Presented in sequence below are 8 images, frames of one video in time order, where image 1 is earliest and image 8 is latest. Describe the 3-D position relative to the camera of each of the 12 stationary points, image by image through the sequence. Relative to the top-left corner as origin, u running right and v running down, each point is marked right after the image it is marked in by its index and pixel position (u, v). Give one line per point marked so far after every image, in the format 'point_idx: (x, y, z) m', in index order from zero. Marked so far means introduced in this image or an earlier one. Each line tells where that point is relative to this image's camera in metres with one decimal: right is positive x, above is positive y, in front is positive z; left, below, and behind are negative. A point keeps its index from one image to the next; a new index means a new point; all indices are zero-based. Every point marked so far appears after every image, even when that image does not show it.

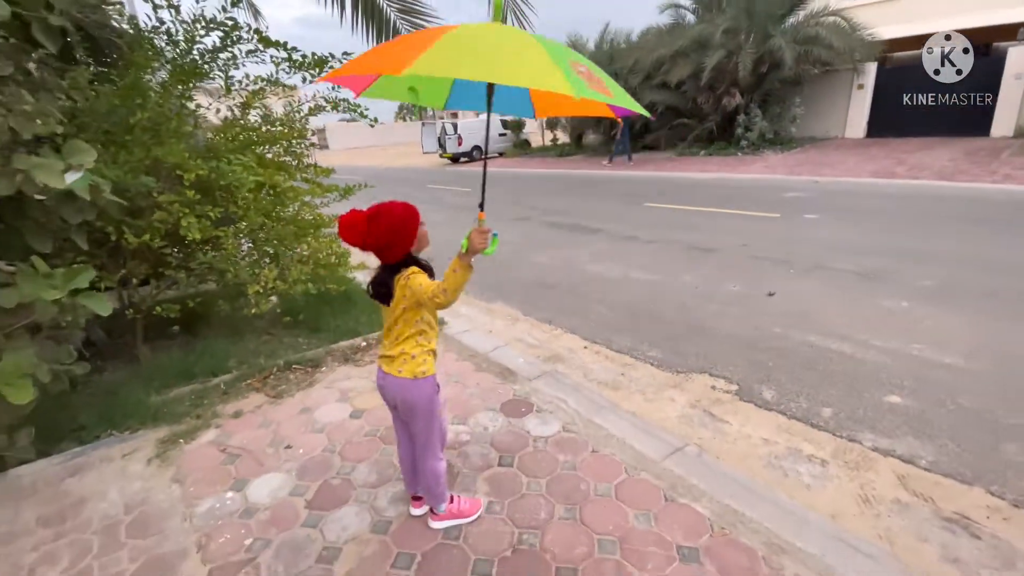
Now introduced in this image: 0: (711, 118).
0: (+7.0, +6.0, +16.7) m
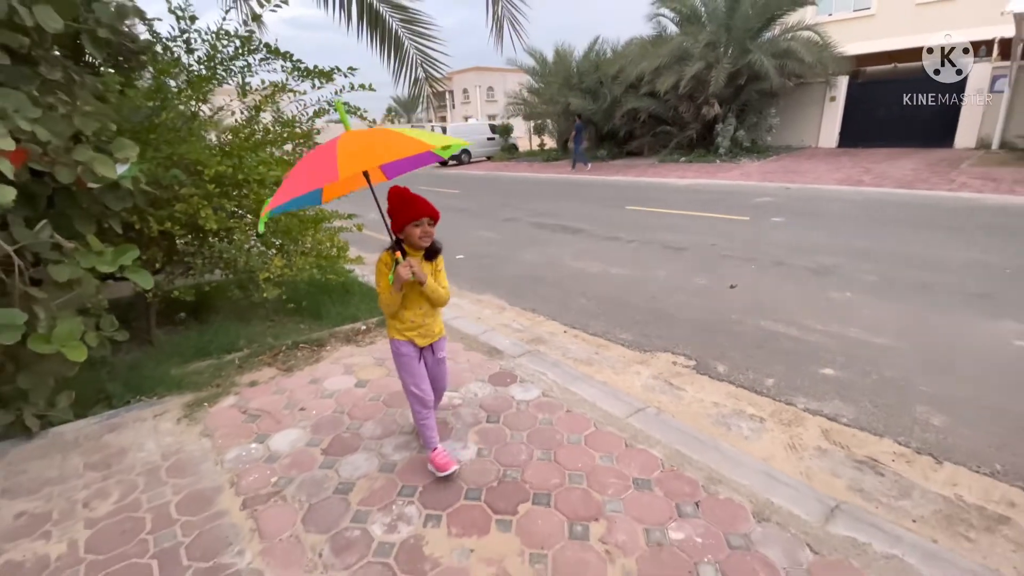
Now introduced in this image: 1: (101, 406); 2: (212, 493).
0: (+6.6, +5.9, +17.4) m
1: (-2.7, -0.8, +3.1) m
2: (-1.5, -1.0, +2.4) m
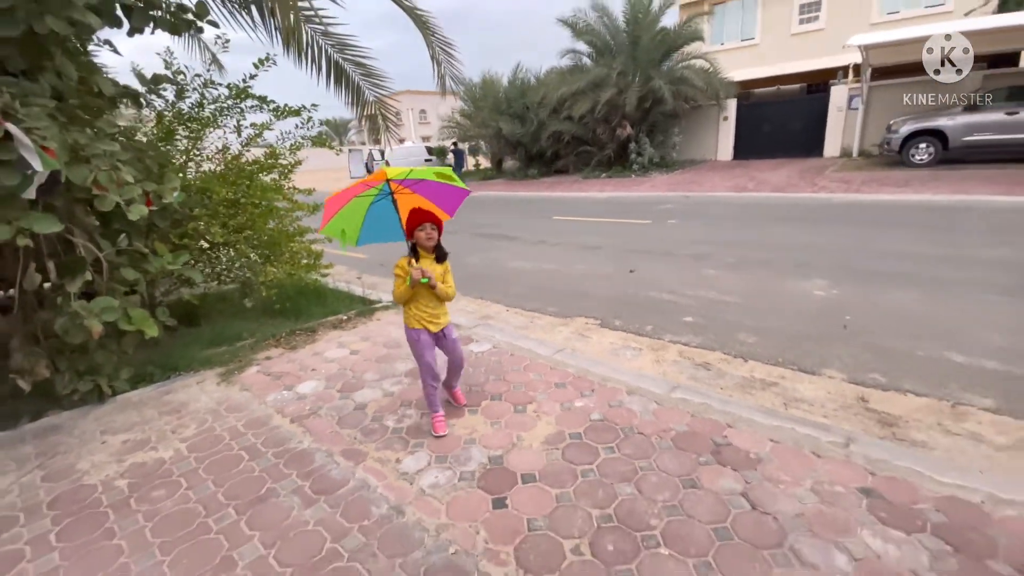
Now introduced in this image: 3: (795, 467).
0: (+4.0, +5.8, +19.5) m
1: (-3.0, -0.8, +4.0) m
2: (-1.8, -0.9, +3.4) m
3: (+1.6, -1.0, +2.7) m
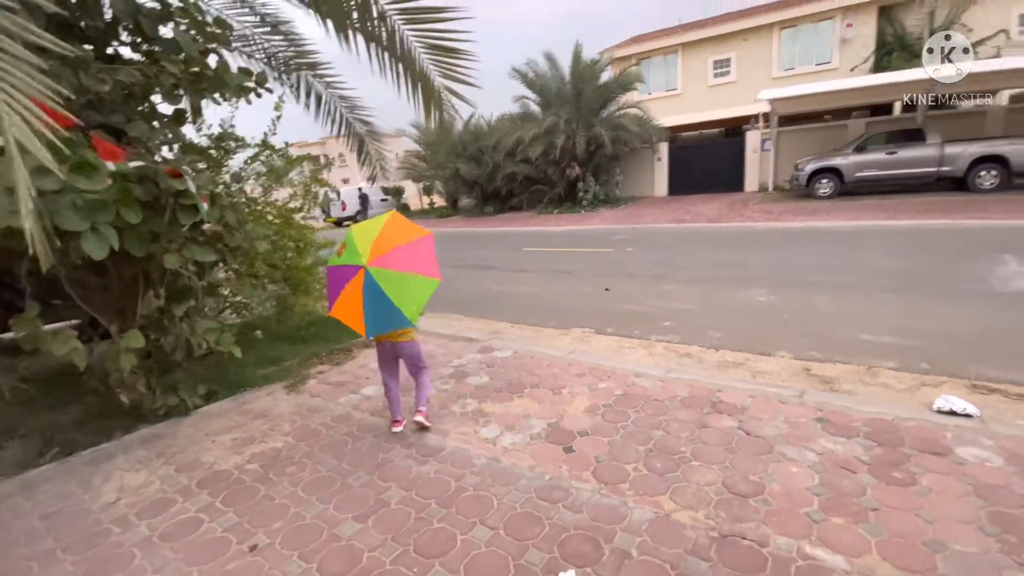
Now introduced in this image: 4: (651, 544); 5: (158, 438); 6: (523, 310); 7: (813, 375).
0: (+2.1, +4.6, +21.2) m
1: (-2.7, -1.0, +4.5) m
2: (-1.4, -1.1, +4.1) m
3: (+2.0, -0.9, +3.8) m
4: (+0.7, -1.3, +2.4) m
5: (-2.8, -1.2, +3.8) m
6: (+0.2, -0.3, +7.2) m
7: (+2.8, -0.8, +4.5) m
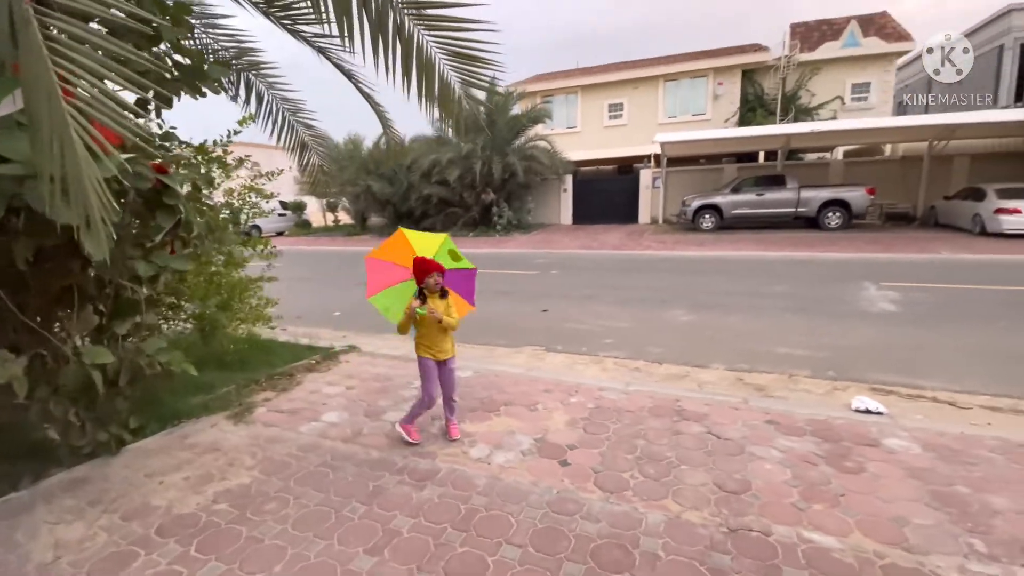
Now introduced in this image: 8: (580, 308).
0: (-1.8, +3.6, +21.5) m
1: (-2.9, -1.1, +3.8) m
2: (-1.6, -1.2, +3.7) m
3: (+1.9, -1.1, +4.2) m
4: (+0.9, -1.4, +2.6) m
5: (-2.8, -1.3, +3.1) m
6: (-0.7, -0.6, +7.2) m
7: (+2.5, -1.0, +5.0) m
8: (+1.2, -0.3, +8.2) m
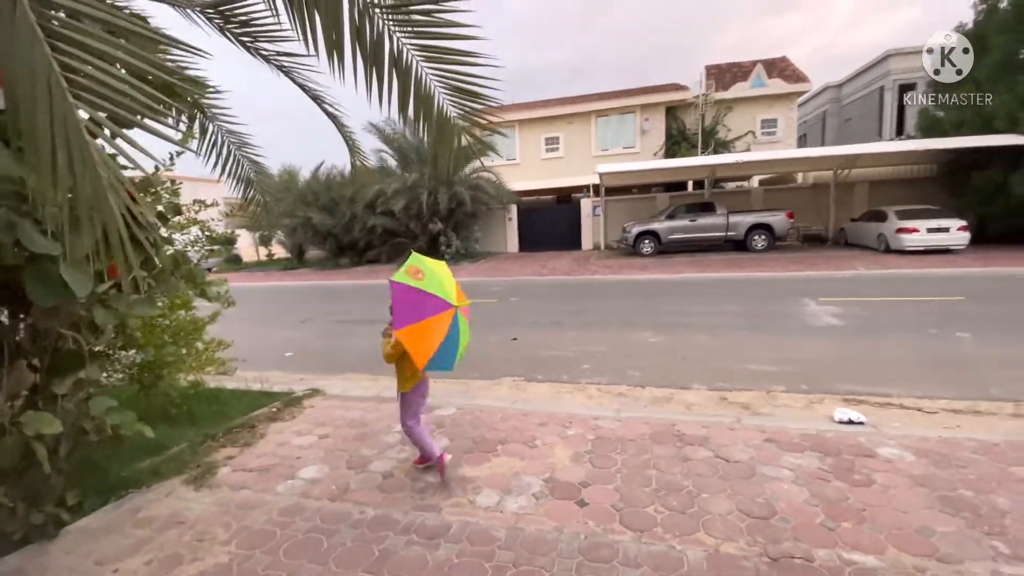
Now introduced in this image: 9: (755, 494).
0: (-4.2, +2.2, +21.1) m
1: (-2.9, -1.5, +3.2) m
2: (-1.5, -1.5, +3.3) m
3: (+1.8, -1.3, +4.1) m
4: (+1.1, -1.5, +2.4) m
5: (-2.7, -1.6, +2.5) m
6: (-1.1, -1.1, +6.8) m
7: (+2.4, -1.2, +5.1) m
8: (+0.6, -0.8, +8.1) m
9: (+1.6, -1.4, +3.2) m
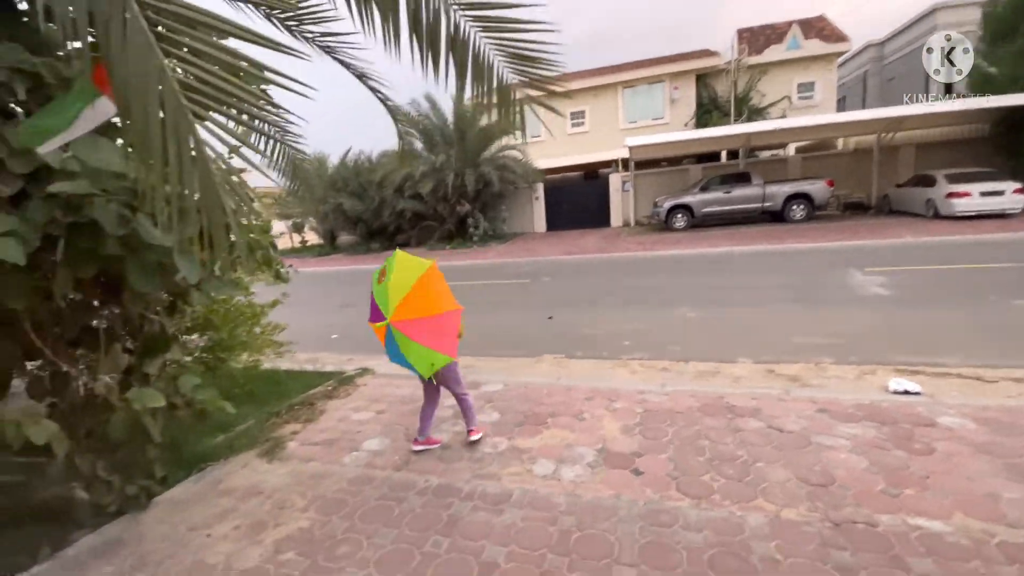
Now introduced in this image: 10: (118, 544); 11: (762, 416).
0: (-2.9, +3.0, +21.2) m
1: (-2.5, -1.4, +3.5) m
2: (-1.1, -1.4, +3.5) m
3: (+2.3, -1.0, +4.1) m
4: (+1.4, -1.4, +2.5) m
5: (-2.3, -1.5, +2.8) m
6: (-0.5, -0.8, +7.0) m
7: (+2.9, -0.9, +5.1) m
8: (+1.3, -0.4, +8.2) m
9: (+2.0, -1.2, +3.2) m
10: (-2.3, -1.5, +2.8) m
11: (+2.1, -1.1, +3.9) m
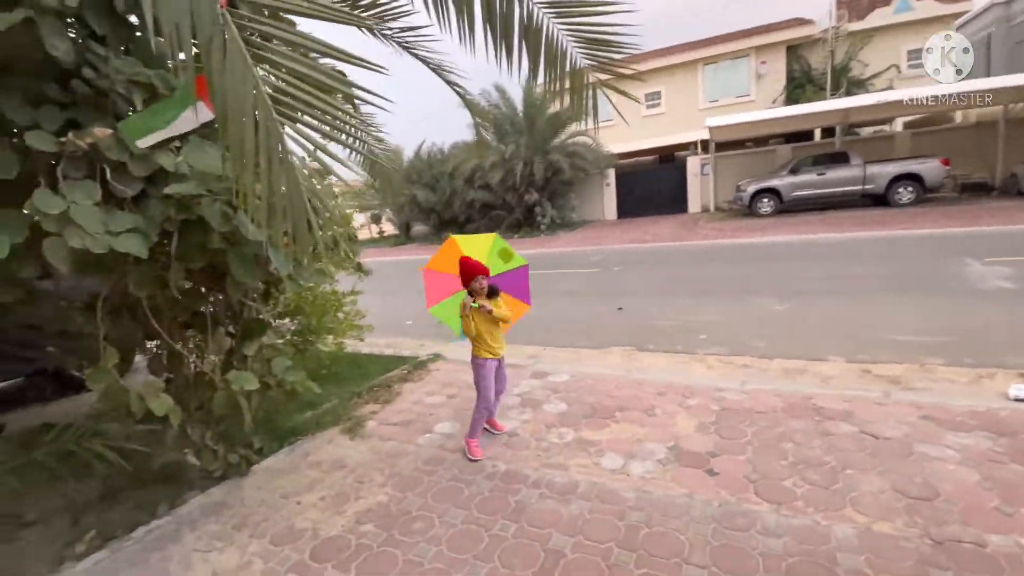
0: (+0.2, +3.5, +21.3) m
1: (-2.0, -1.3, +3.8) m
2: (-0.6, -1.3, +3.6) m
3: (+2.9, -1.0, +3.8) m
4: (+1.8, -1.3, +2.3) m
5: (-1.9, -1.4, +3.1) m
6: (+0.5, -0.7, +7.0) m
7: (+3.6, -0.9, +4.6) m
8: (+2.4, -0.2, +7.9) m
9: (+2.5, -1.1, +2.9) m
10: (-1.9, -1.4, +3.1) m
11: (+2.6, -1.0, +3.6) m
